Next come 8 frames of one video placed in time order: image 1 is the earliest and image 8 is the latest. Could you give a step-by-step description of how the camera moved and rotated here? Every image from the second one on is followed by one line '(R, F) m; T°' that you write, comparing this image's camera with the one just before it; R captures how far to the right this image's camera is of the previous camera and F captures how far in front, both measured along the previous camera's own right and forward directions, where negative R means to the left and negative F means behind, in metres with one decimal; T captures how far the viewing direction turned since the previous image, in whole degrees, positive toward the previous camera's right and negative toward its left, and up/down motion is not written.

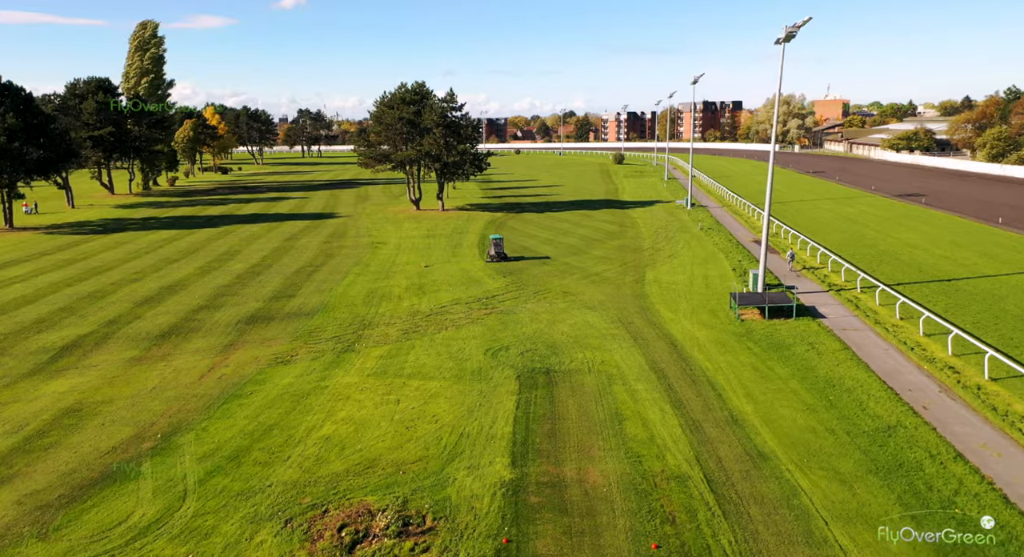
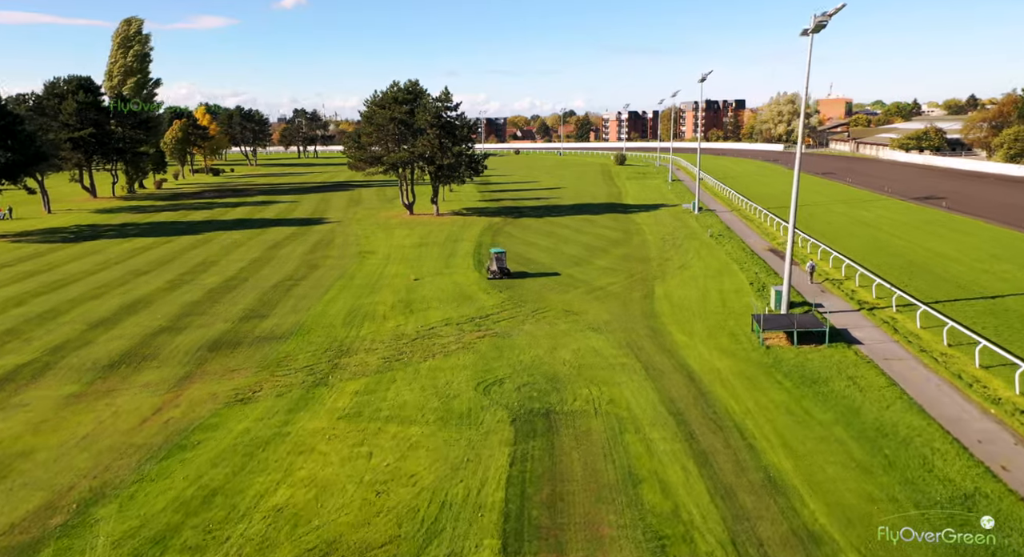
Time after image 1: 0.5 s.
(+0.1, +2.7) m; 0°
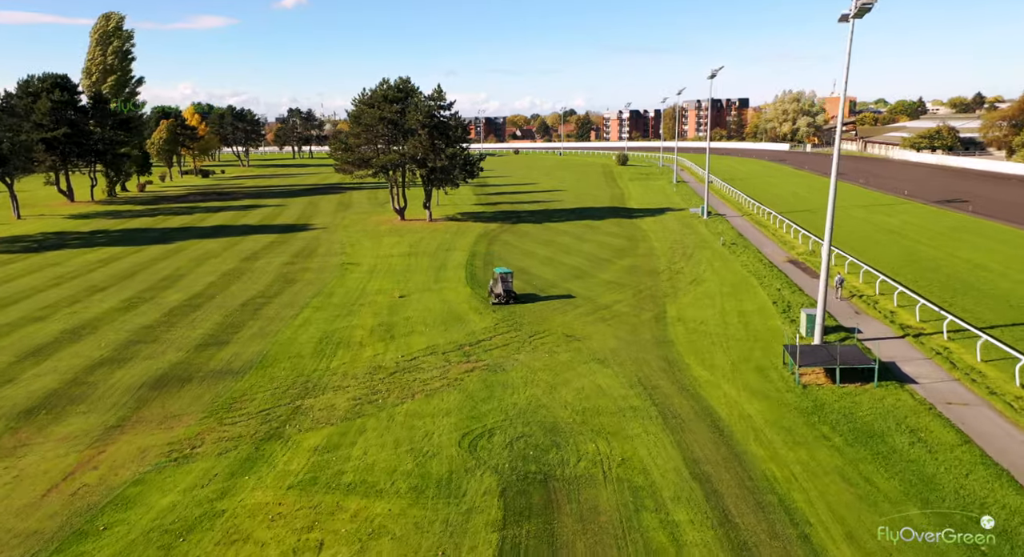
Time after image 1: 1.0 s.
(+0.2, +3.1) m; 0°
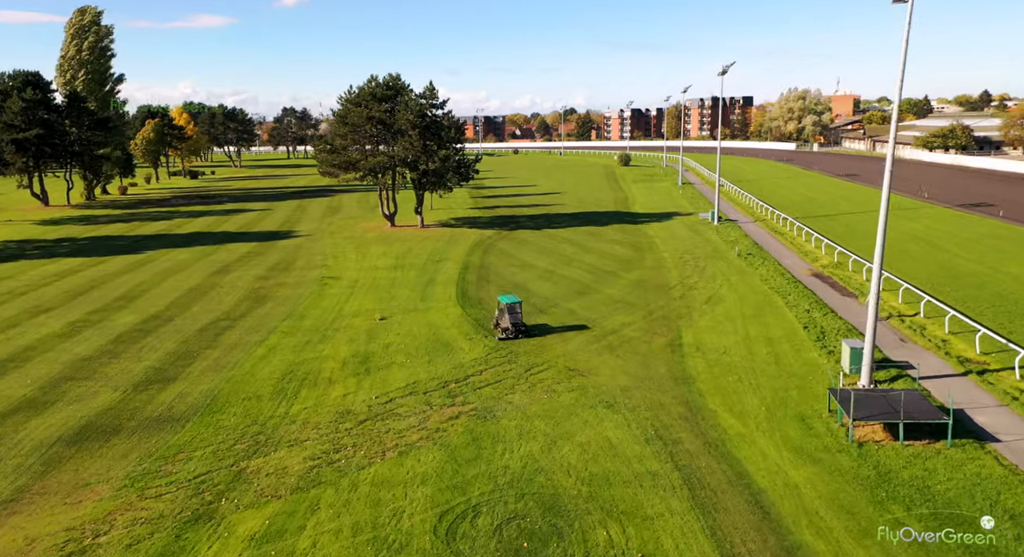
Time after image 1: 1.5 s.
(+0.2, +3.2) m; 0°
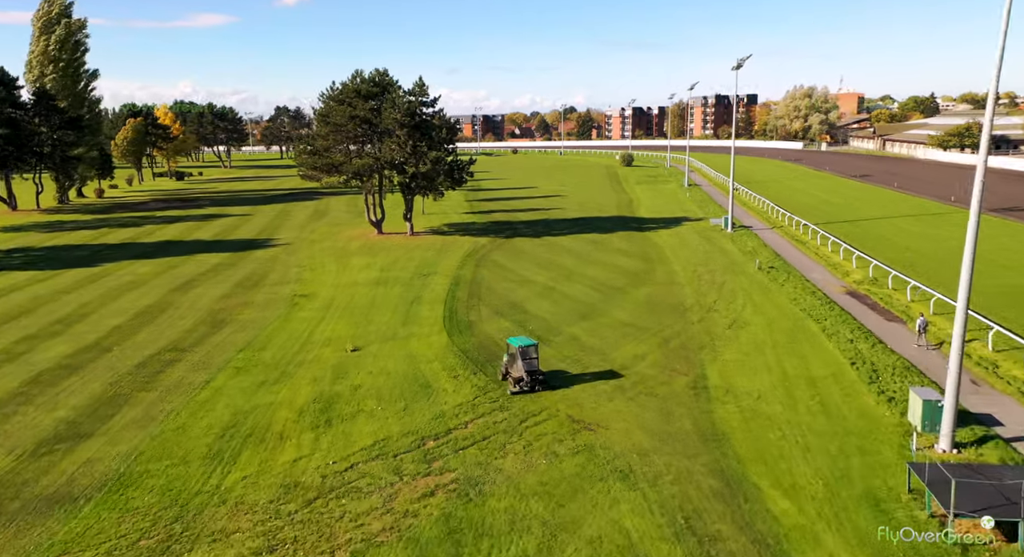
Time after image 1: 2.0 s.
(+0.2, +3.6) m; 0°
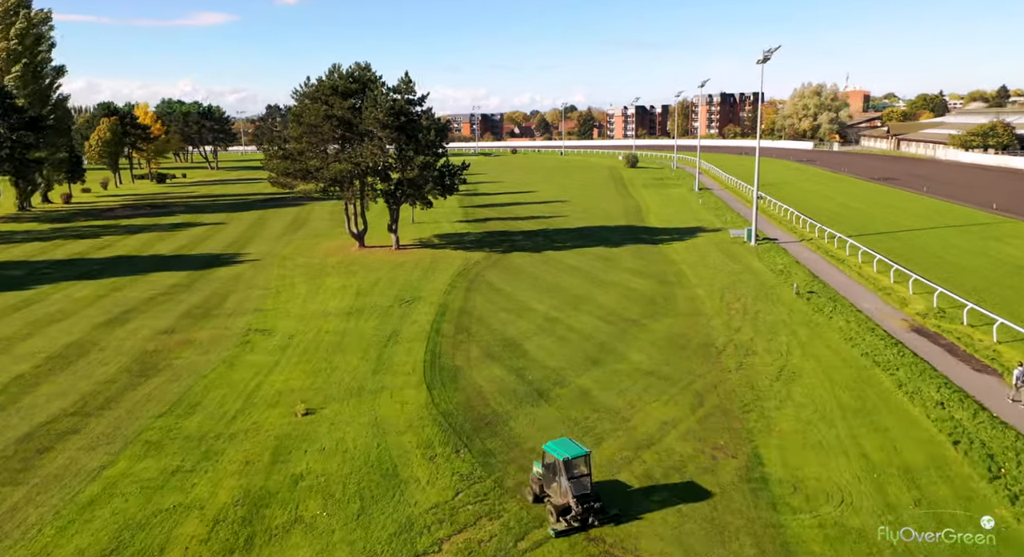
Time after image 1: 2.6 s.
(+0.1, +4.7) m; 0°
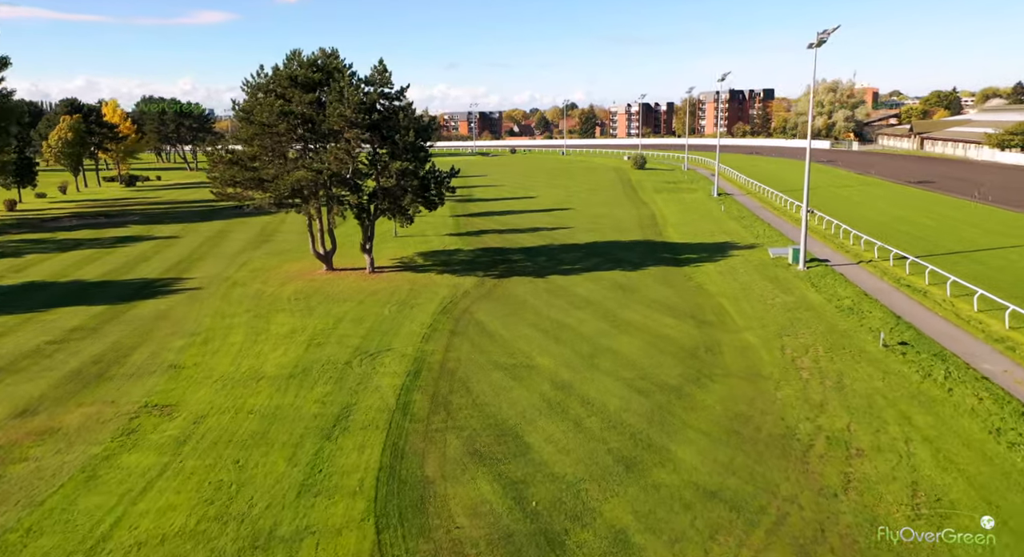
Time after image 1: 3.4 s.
(+0.1, +6.8) m; 0°
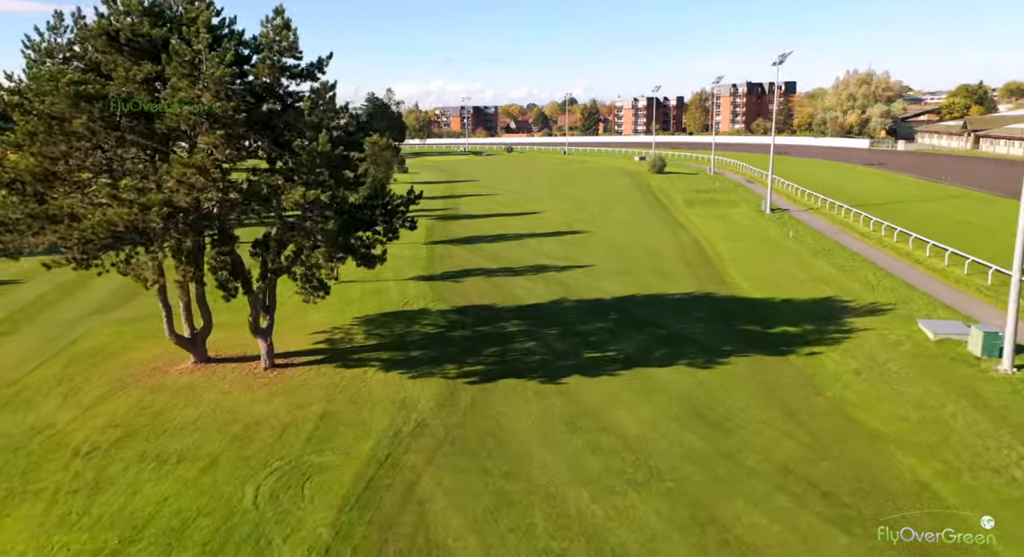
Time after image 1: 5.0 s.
(+0.1, +13.8) m; 0°
